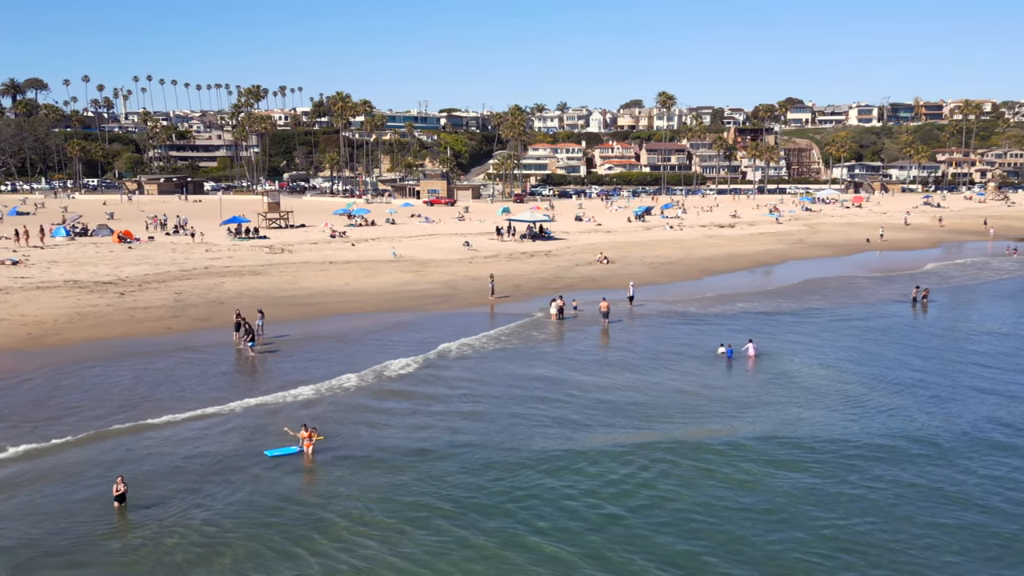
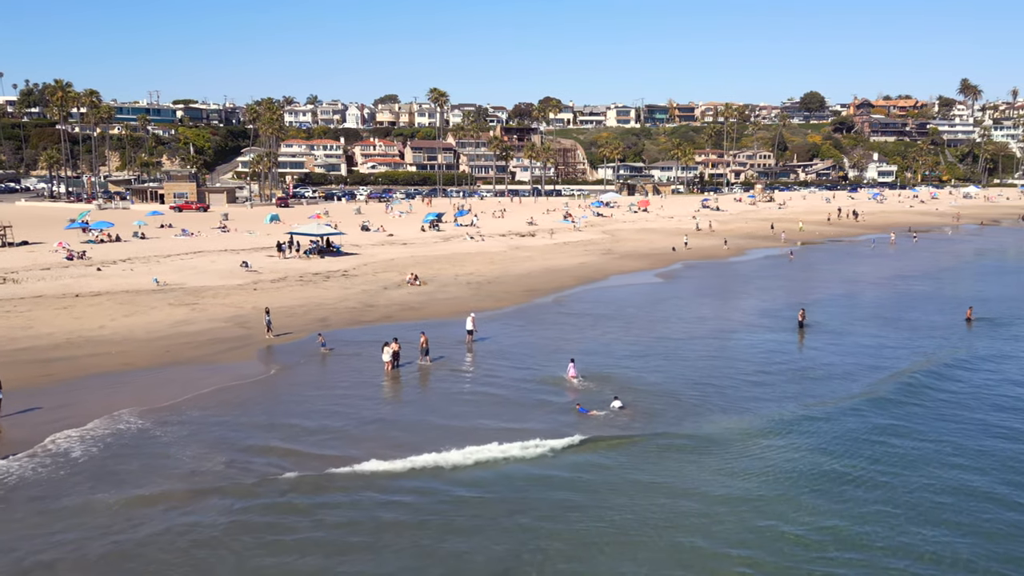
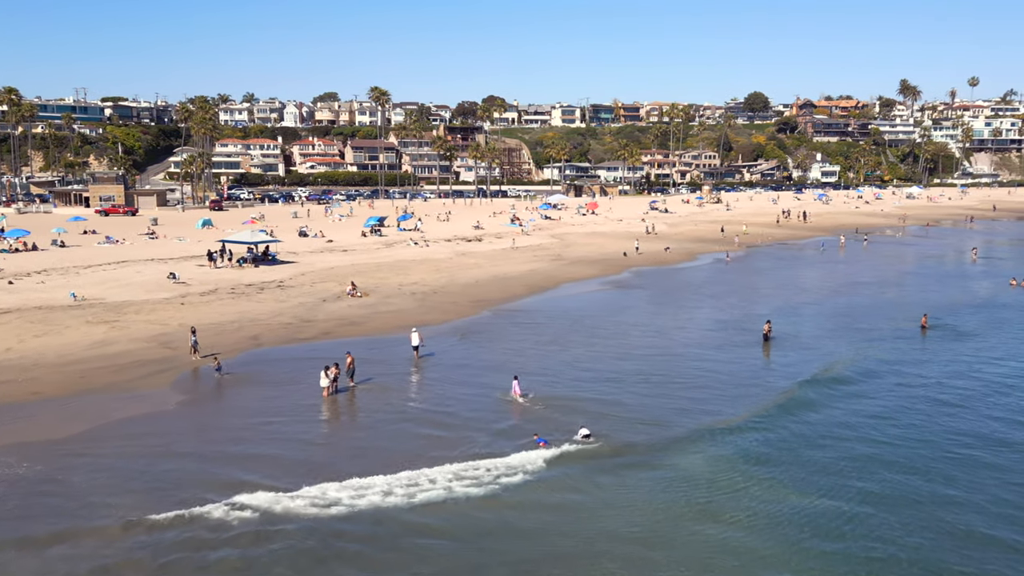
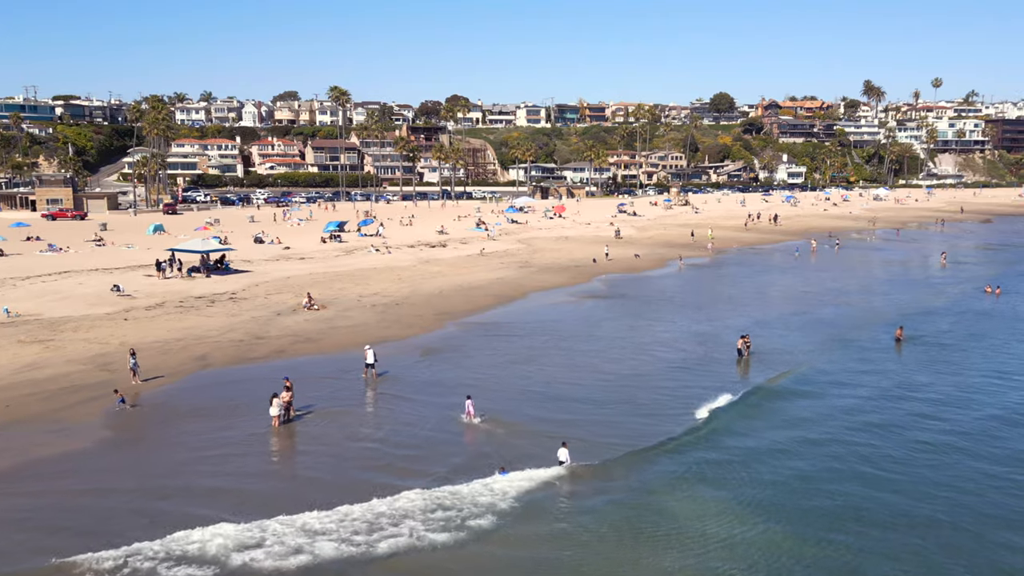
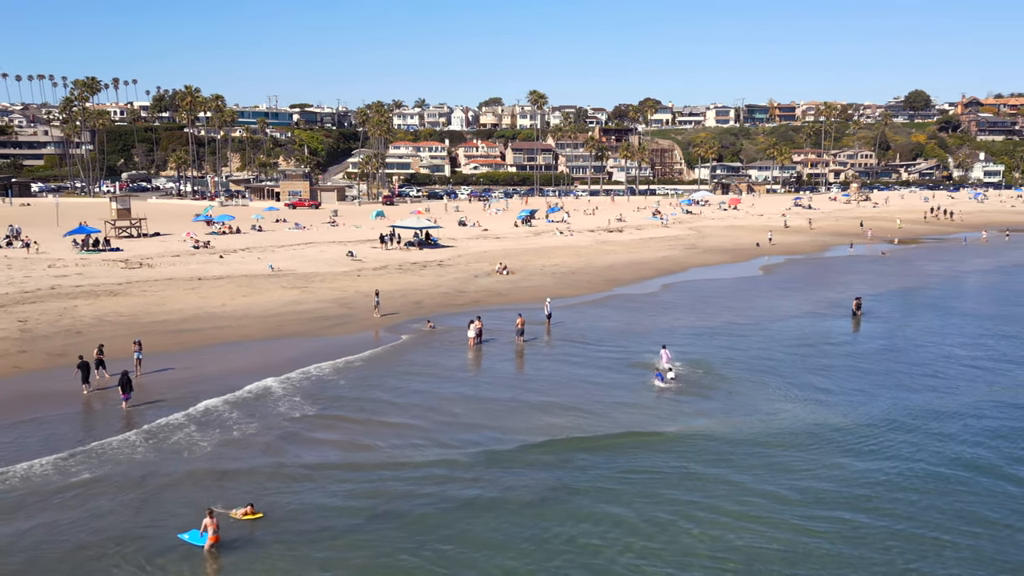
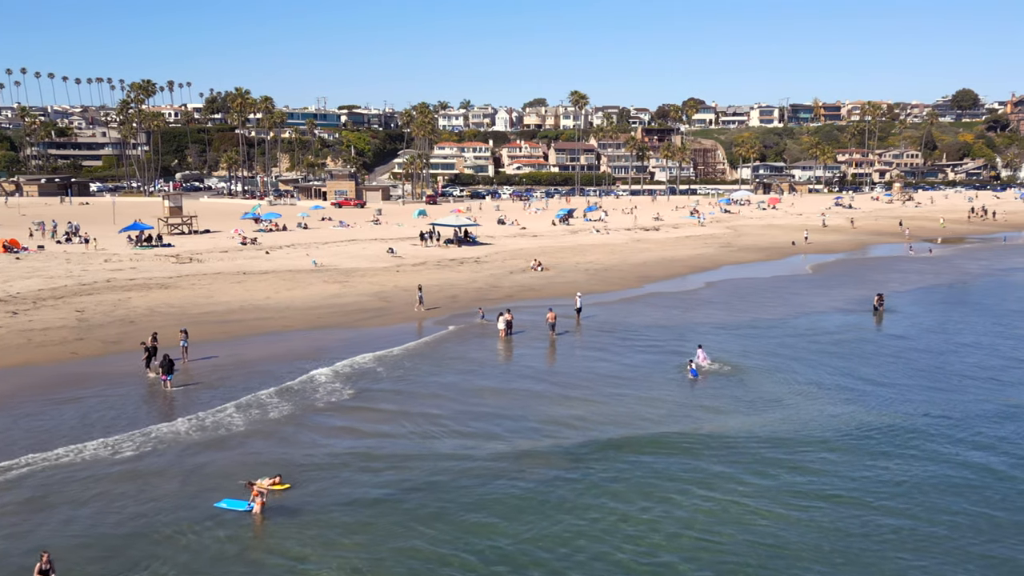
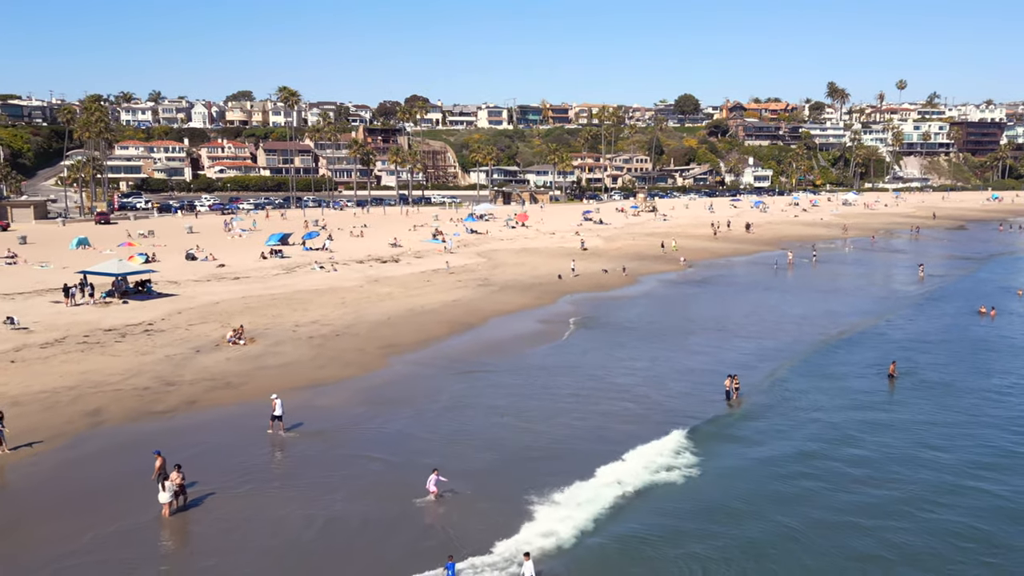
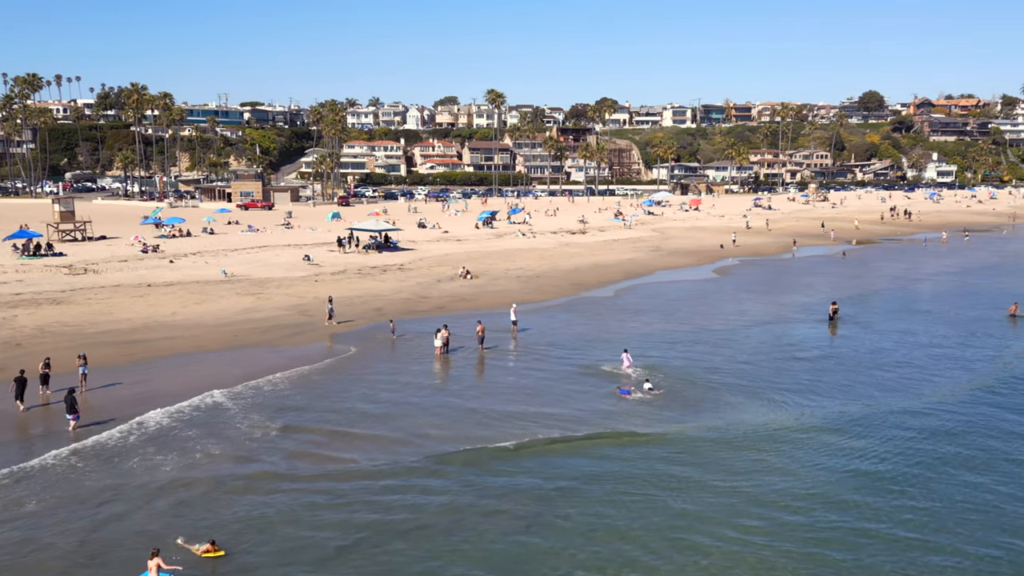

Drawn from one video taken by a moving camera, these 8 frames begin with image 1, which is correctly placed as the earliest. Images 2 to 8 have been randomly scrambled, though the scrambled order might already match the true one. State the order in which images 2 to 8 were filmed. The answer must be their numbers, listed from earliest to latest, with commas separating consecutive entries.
6, 5, 8, 2, 3, 4, 7
